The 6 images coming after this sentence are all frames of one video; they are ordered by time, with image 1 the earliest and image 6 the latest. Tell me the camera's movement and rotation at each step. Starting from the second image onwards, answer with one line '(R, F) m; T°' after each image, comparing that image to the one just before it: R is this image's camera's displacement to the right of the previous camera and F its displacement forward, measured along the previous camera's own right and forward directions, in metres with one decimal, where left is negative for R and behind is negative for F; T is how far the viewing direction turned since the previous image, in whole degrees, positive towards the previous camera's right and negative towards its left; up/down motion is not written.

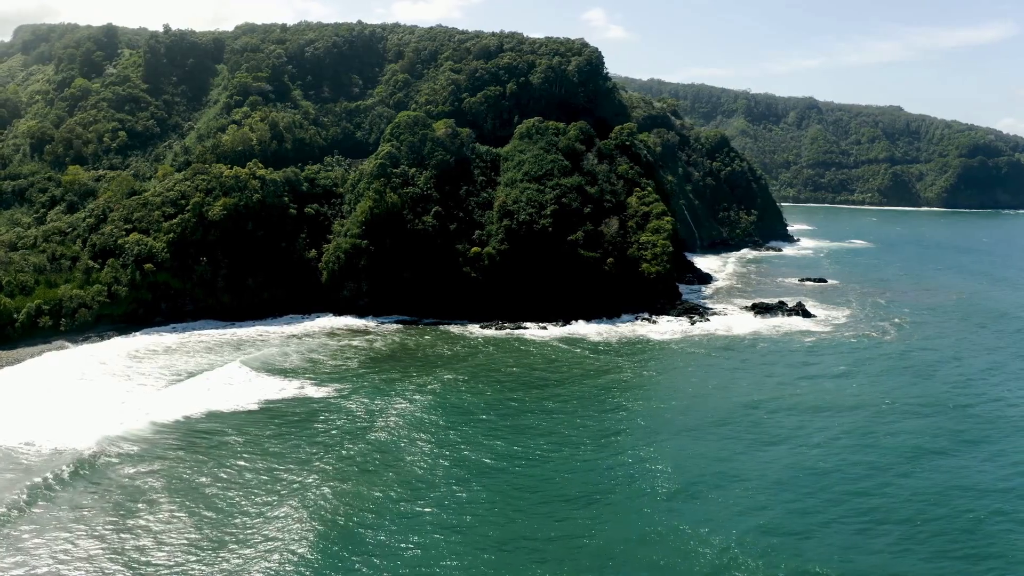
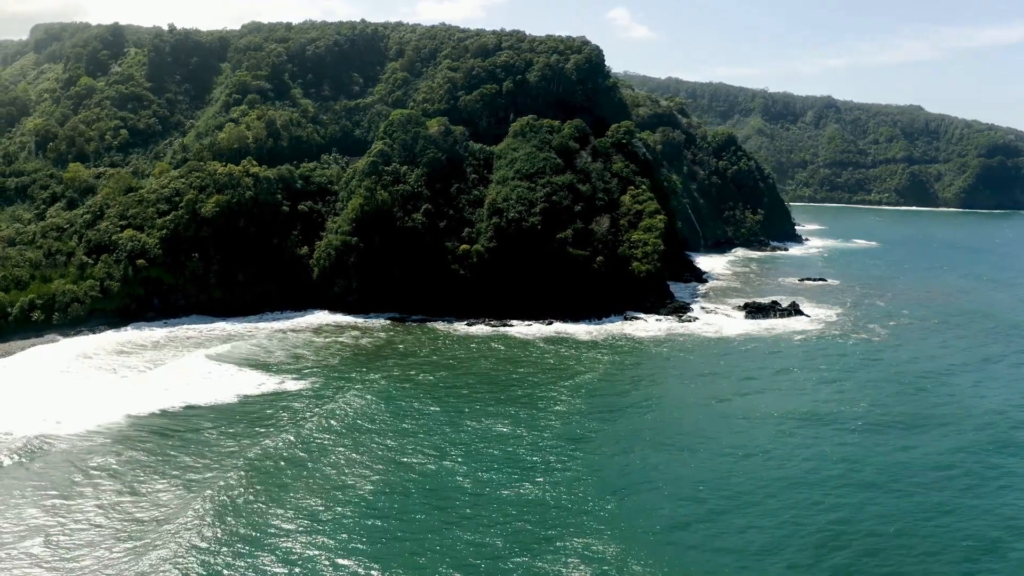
(+2.3, +0.1) m; -1°
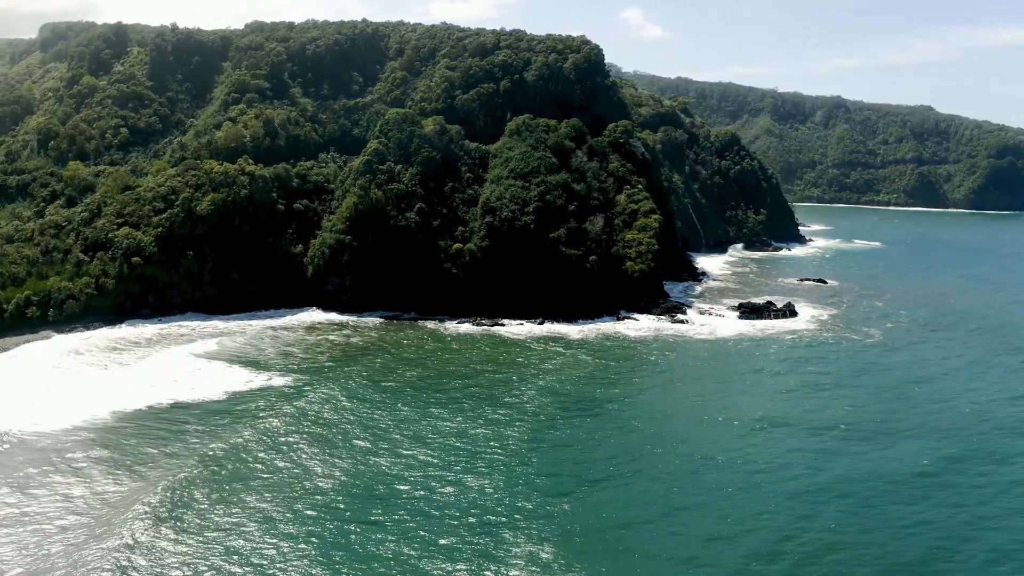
(+1.3, 0.0) m; -1°
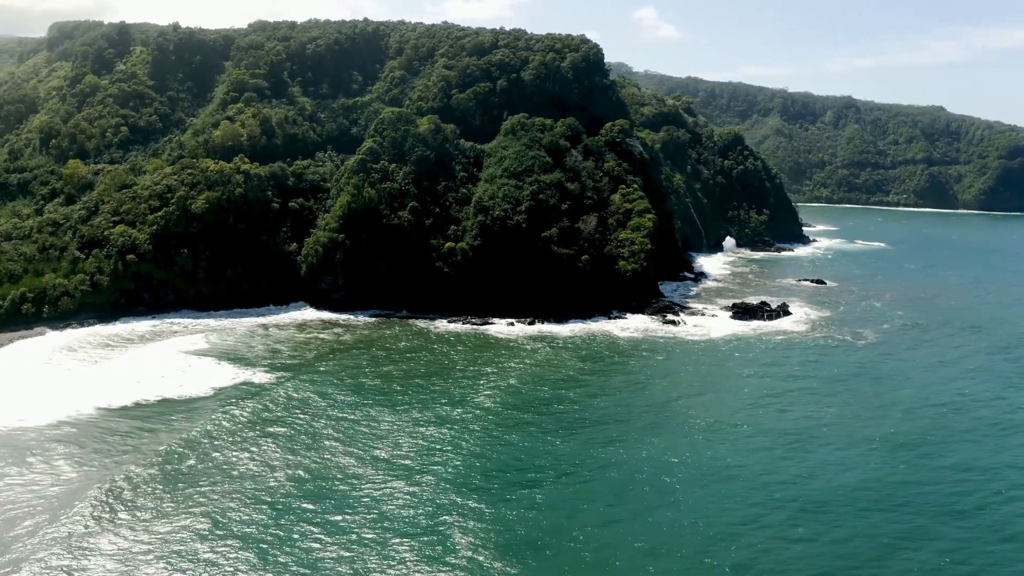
(+1.4, 0.0) m; -1°
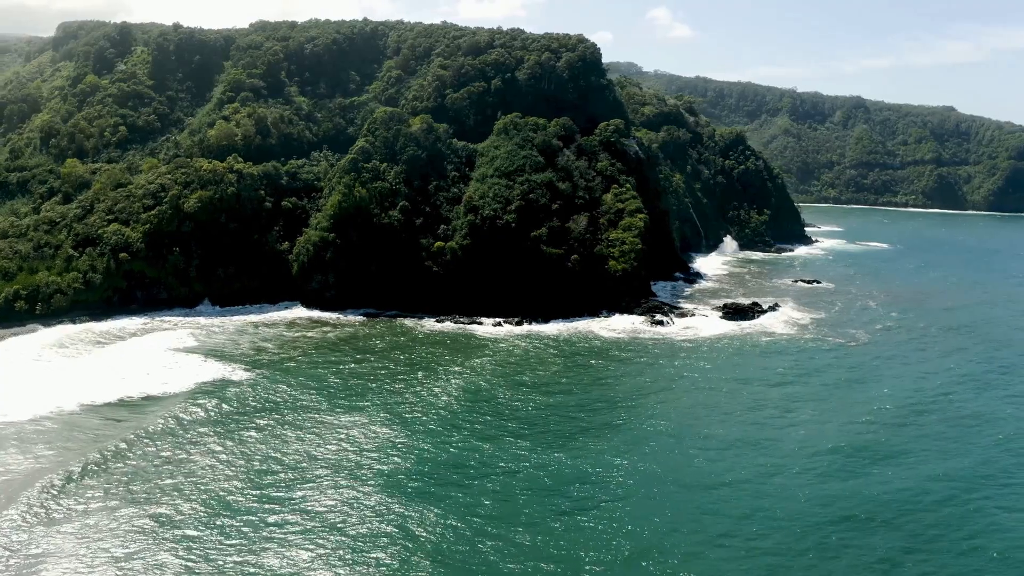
(+1.6, -0.1) m; -1°
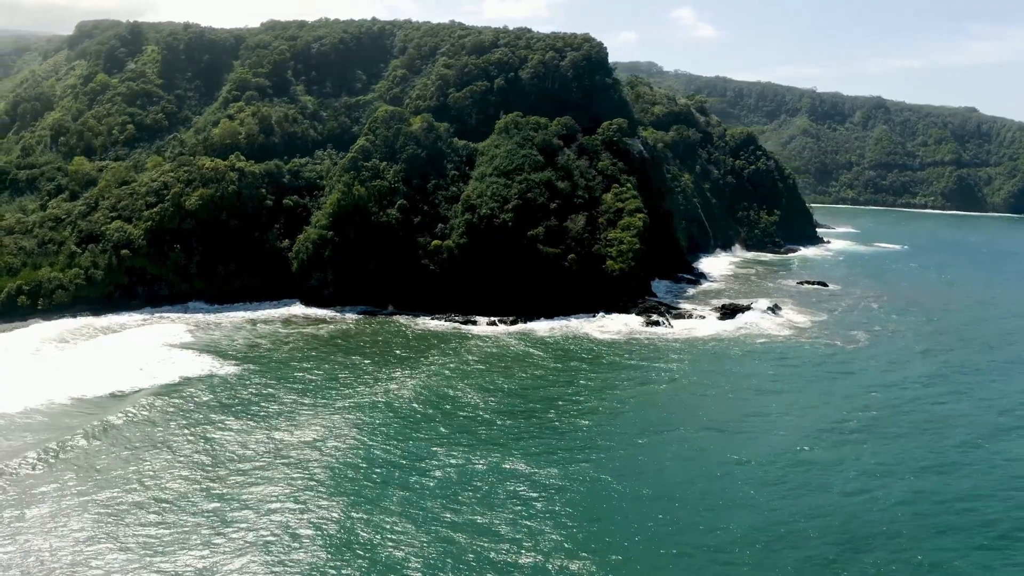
(+1.6, +0.1) m; -1°
